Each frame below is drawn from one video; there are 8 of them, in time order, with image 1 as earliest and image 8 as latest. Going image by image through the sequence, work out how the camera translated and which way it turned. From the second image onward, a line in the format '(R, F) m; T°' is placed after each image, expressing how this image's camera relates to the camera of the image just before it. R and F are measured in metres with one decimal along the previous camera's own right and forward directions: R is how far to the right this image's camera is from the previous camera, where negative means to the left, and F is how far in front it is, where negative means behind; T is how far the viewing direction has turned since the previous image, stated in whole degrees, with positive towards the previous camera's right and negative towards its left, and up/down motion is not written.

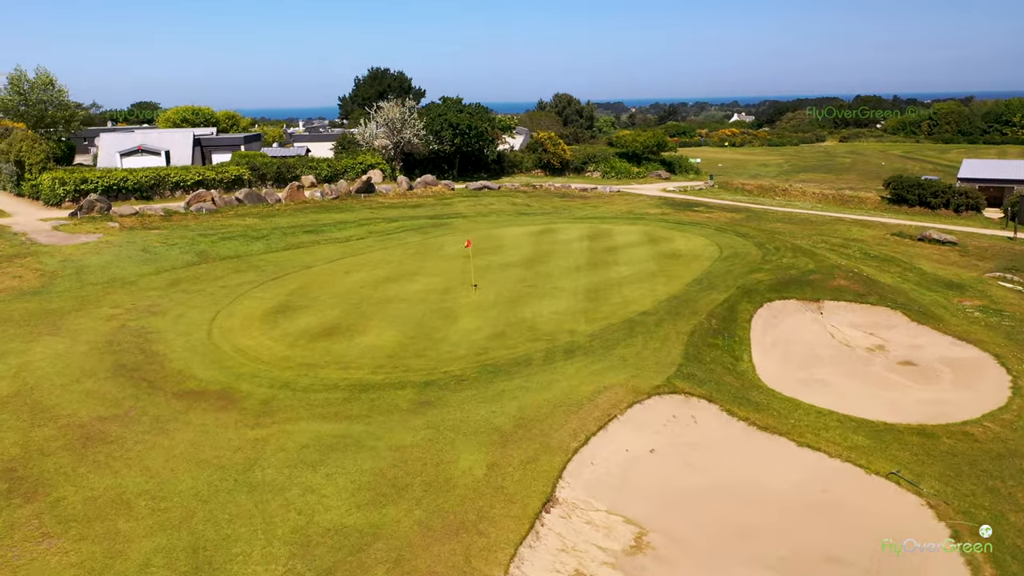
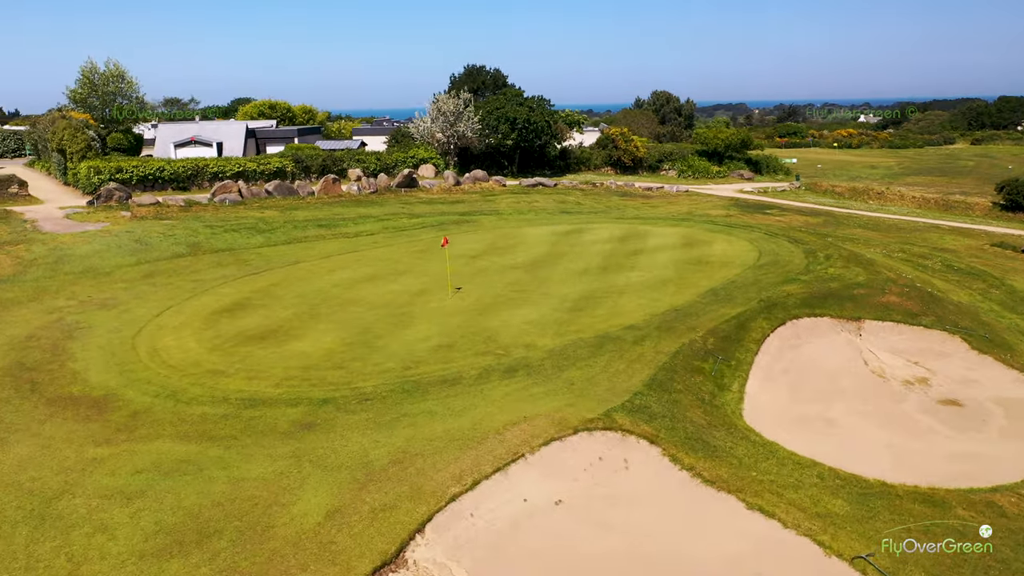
(+3.0, +2.6) m; -8°
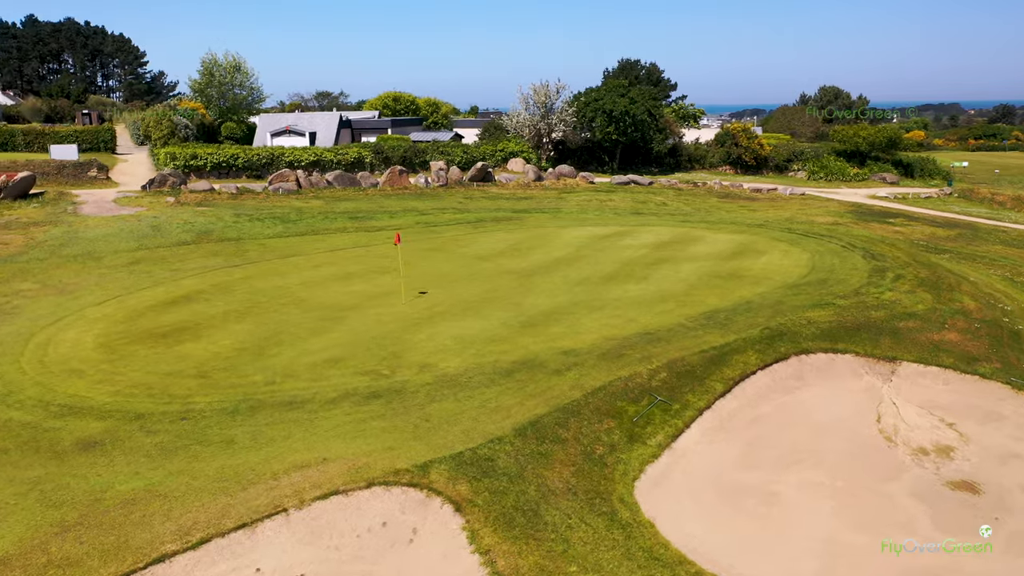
(+4.2, +2.9) m; -12°
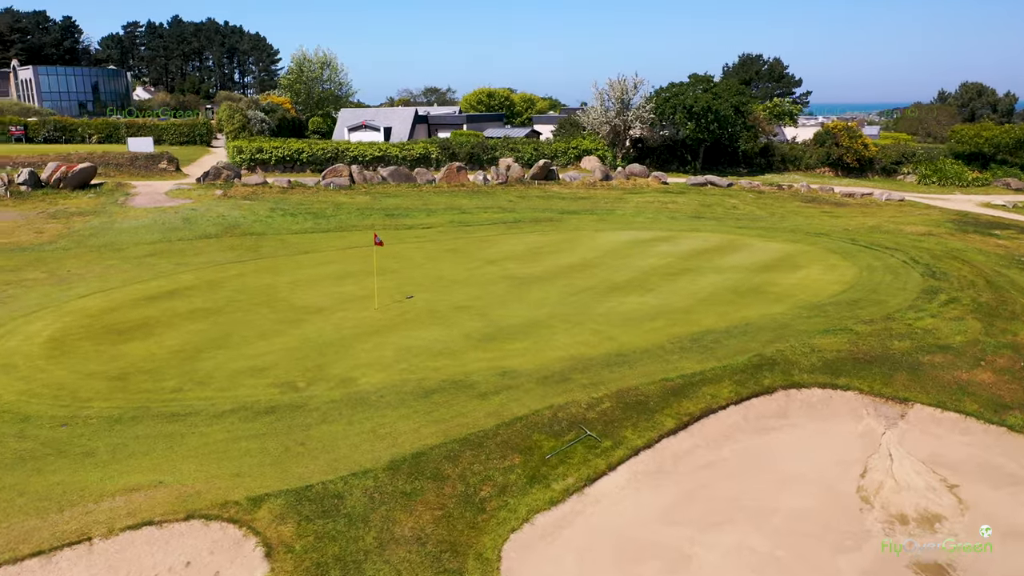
(+2.8, +1.5) m; -9°
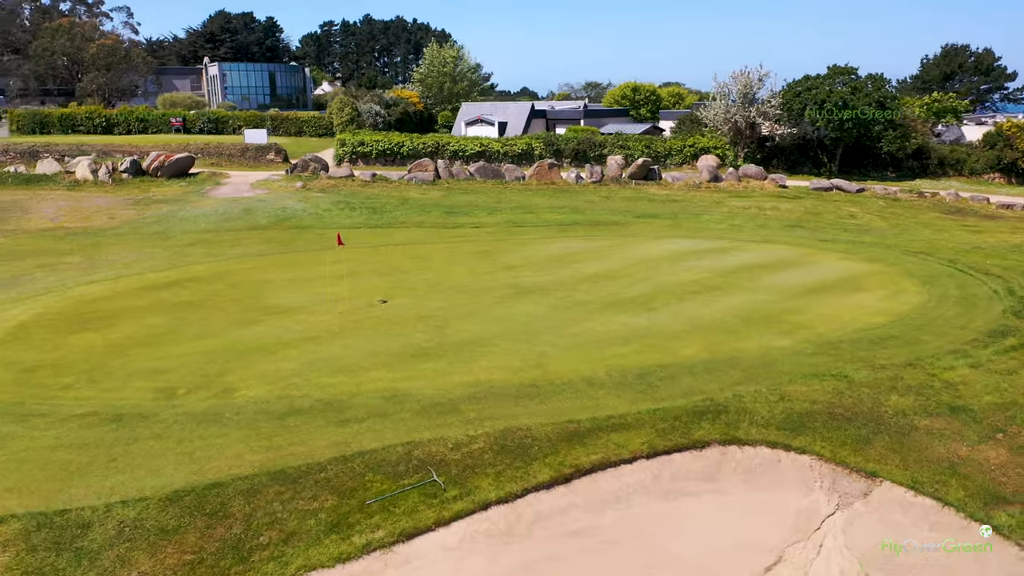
(+3.8, +1.9) m; -13°
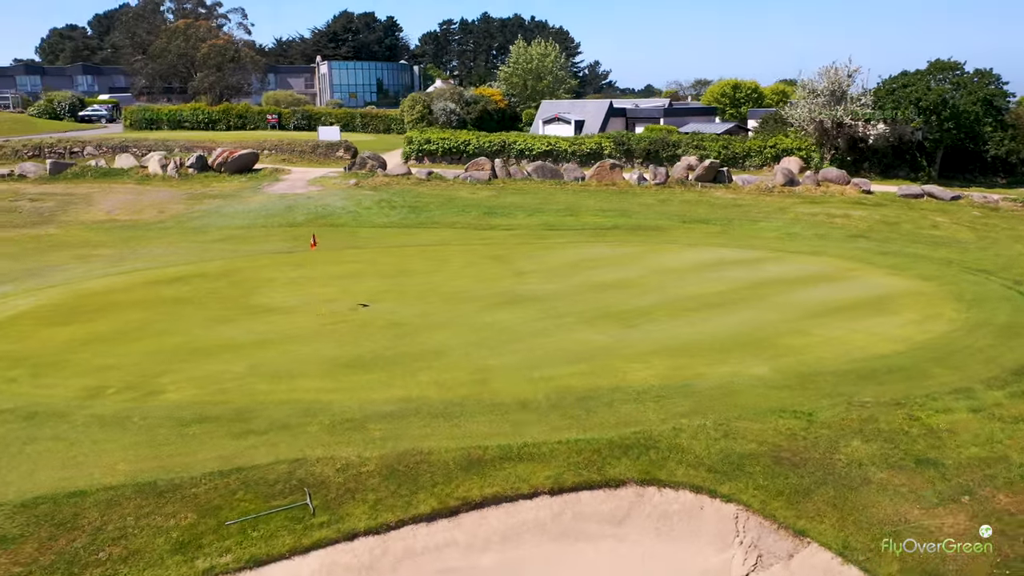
(+2.5, +1.0) m; -9°
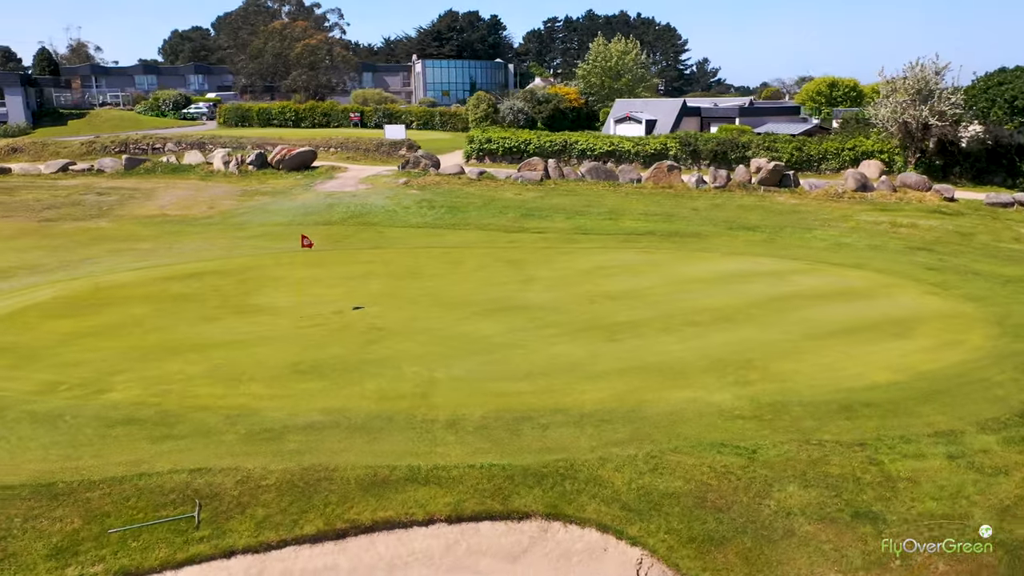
(+2.1, +0.7) m; -8°
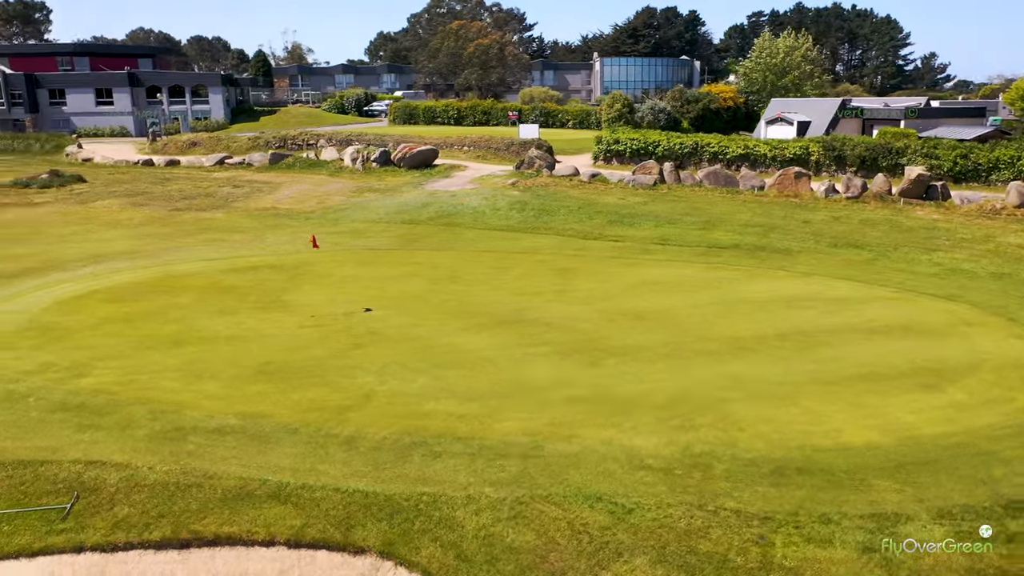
(+3.3, +1.1) m; -14°
